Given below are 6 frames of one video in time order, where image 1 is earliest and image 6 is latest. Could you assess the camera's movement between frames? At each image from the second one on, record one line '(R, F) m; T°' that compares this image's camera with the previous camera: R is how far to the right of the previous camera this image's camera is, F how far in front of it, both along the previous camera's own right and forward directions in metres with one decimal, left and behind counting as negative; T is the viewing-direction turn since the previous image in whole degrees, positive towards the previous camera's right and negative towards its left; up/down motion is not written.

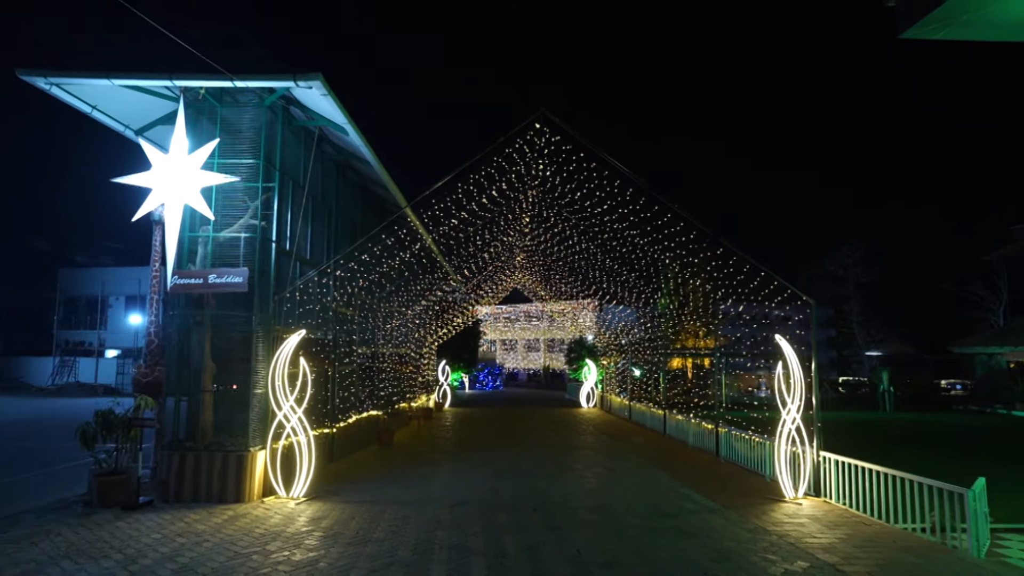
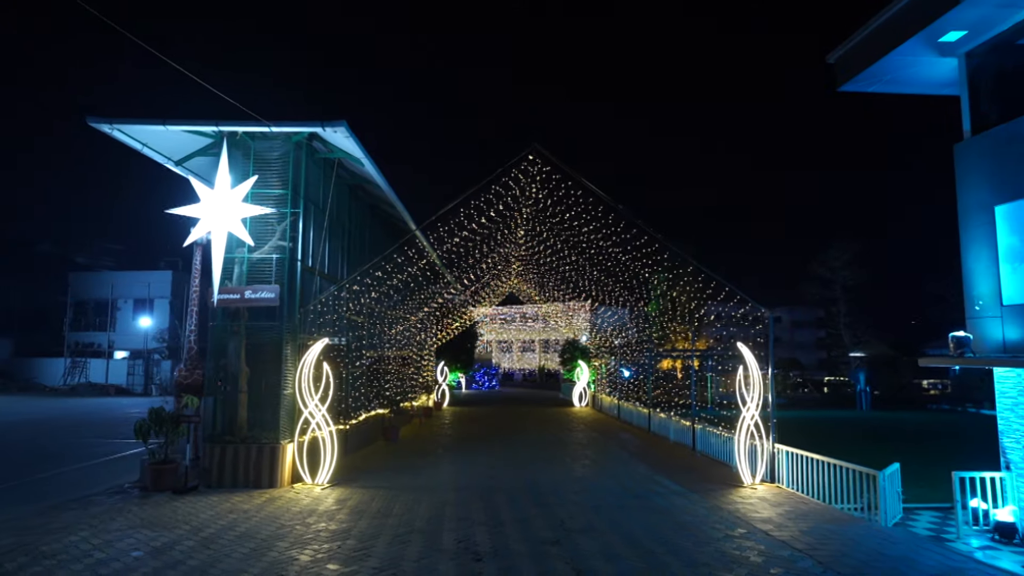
(0.0, -1.3) m; 0°
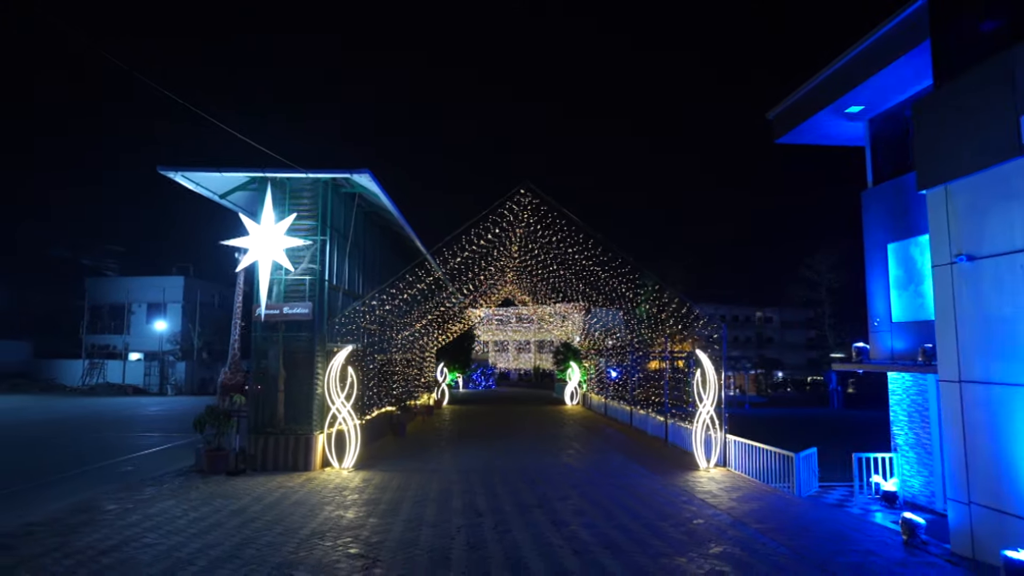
(0.0, -1.9) m; 0°
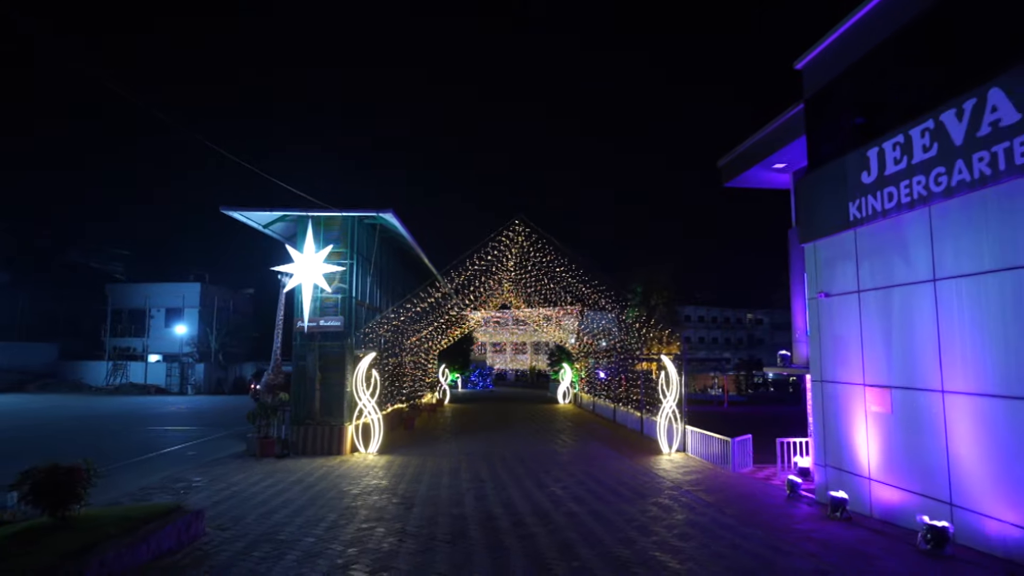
(0.0, -2.5) m; 0°
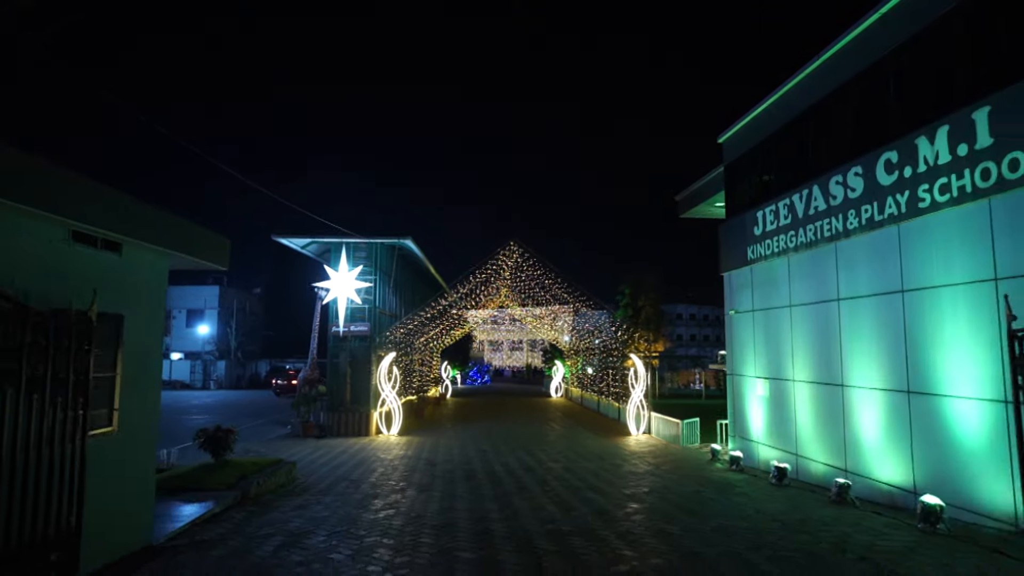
(0.0, -3.1) m; 0°
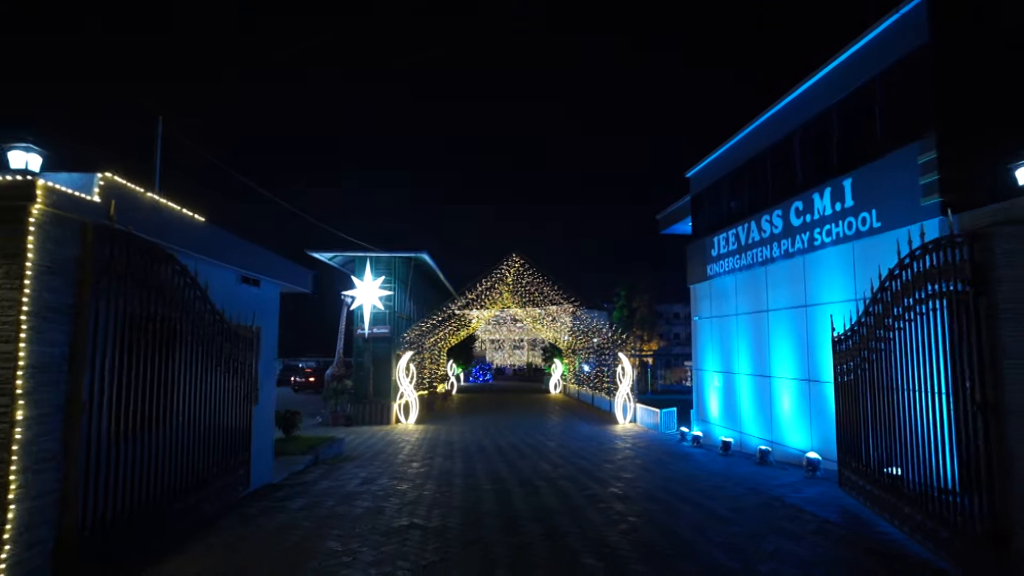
(-0.1, -2.4) m; 0°
